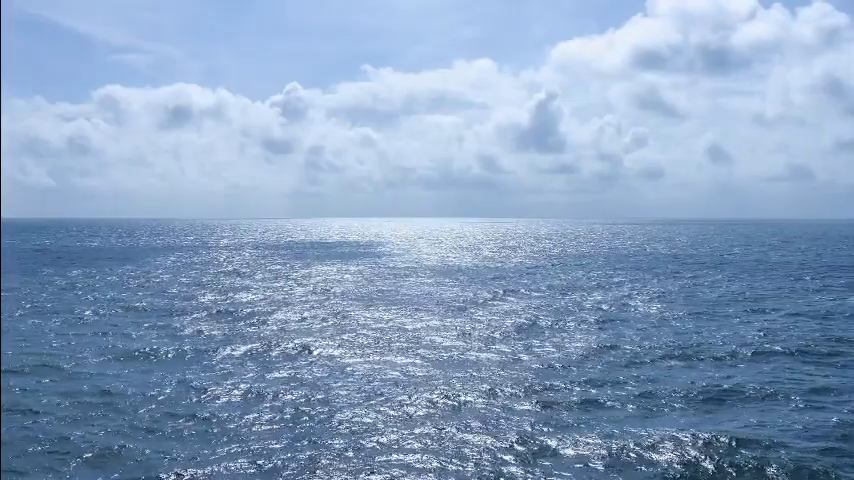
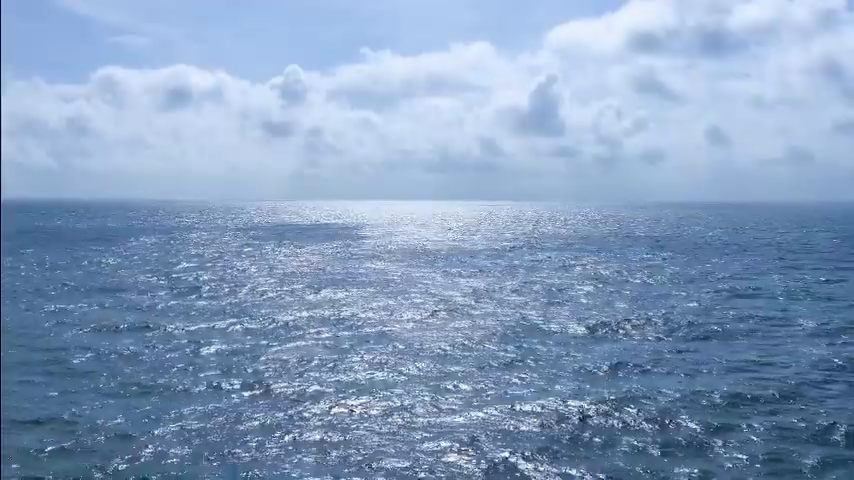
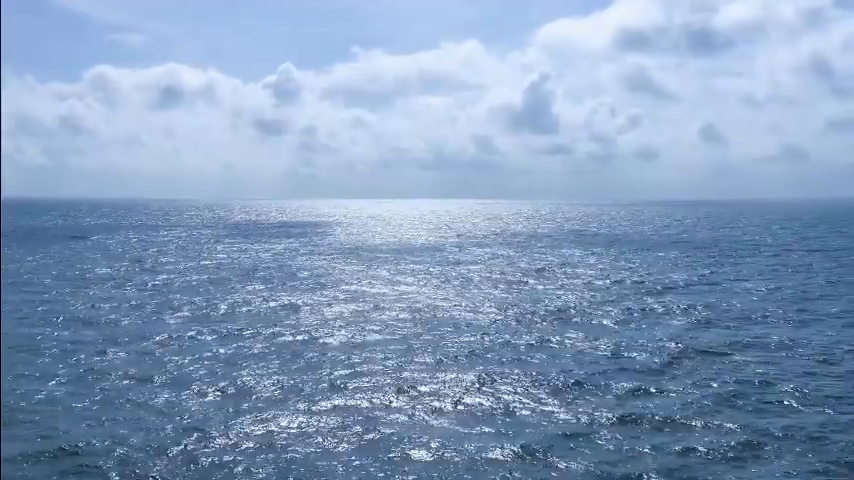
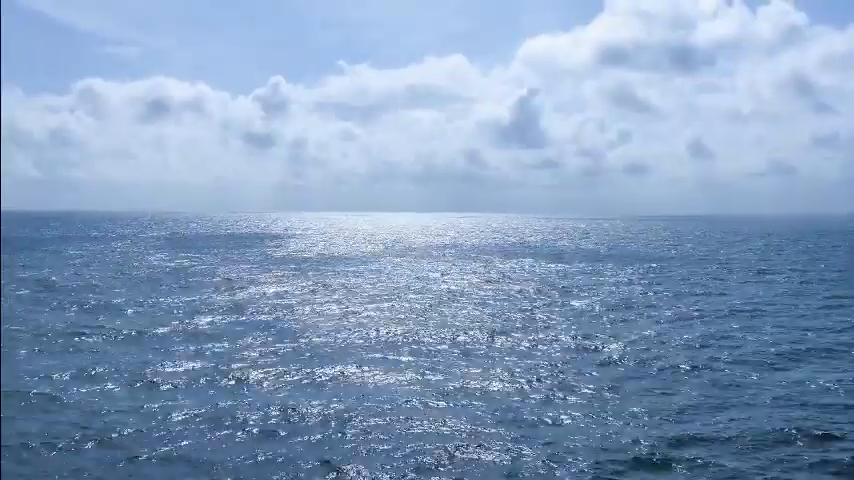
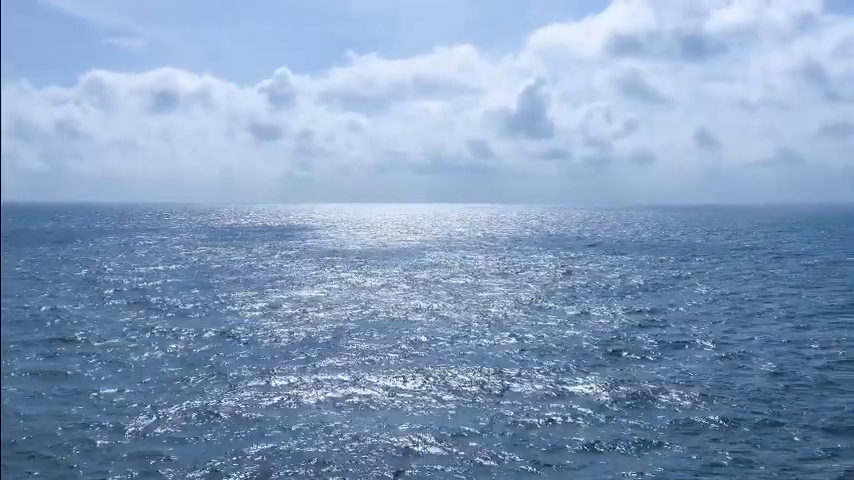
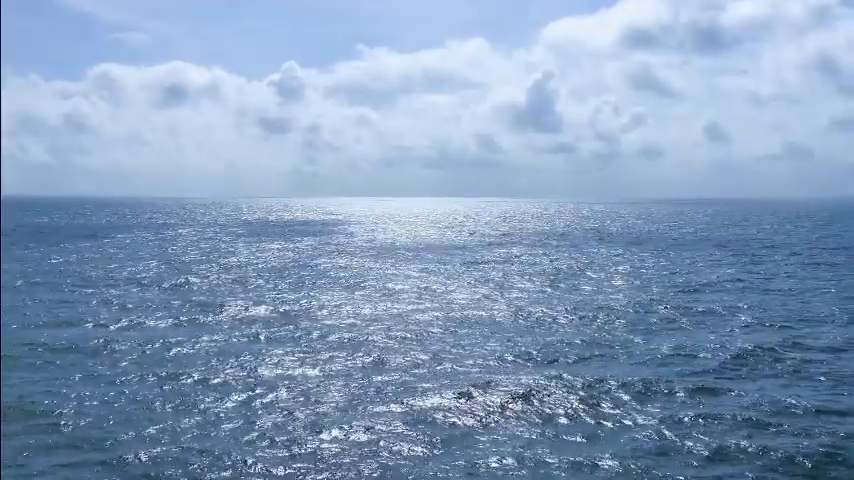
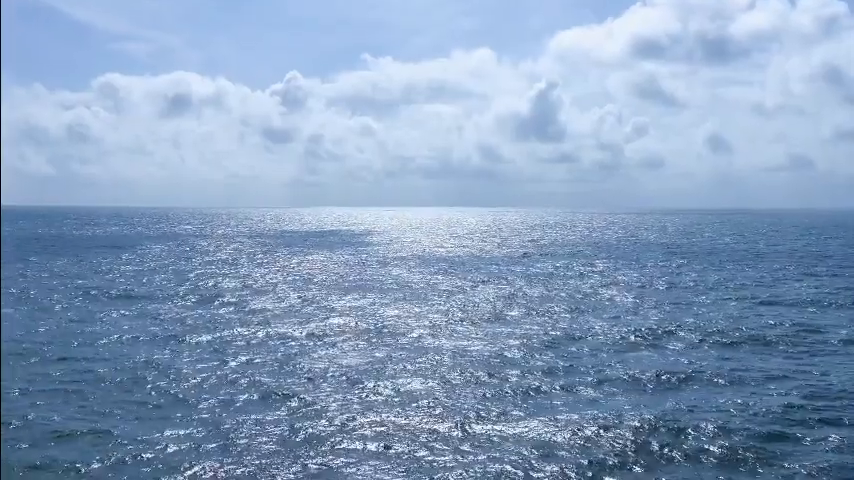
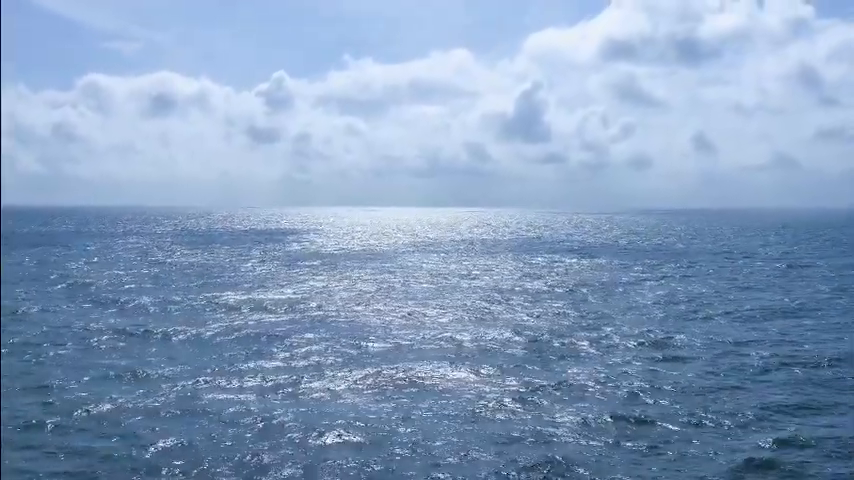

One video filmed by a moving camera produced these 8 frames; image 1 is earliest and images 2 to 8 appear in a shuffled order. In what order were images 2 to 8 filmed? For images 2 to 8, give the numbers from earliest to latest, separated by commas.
7, 2, 6, 3, 5, 8, 4
